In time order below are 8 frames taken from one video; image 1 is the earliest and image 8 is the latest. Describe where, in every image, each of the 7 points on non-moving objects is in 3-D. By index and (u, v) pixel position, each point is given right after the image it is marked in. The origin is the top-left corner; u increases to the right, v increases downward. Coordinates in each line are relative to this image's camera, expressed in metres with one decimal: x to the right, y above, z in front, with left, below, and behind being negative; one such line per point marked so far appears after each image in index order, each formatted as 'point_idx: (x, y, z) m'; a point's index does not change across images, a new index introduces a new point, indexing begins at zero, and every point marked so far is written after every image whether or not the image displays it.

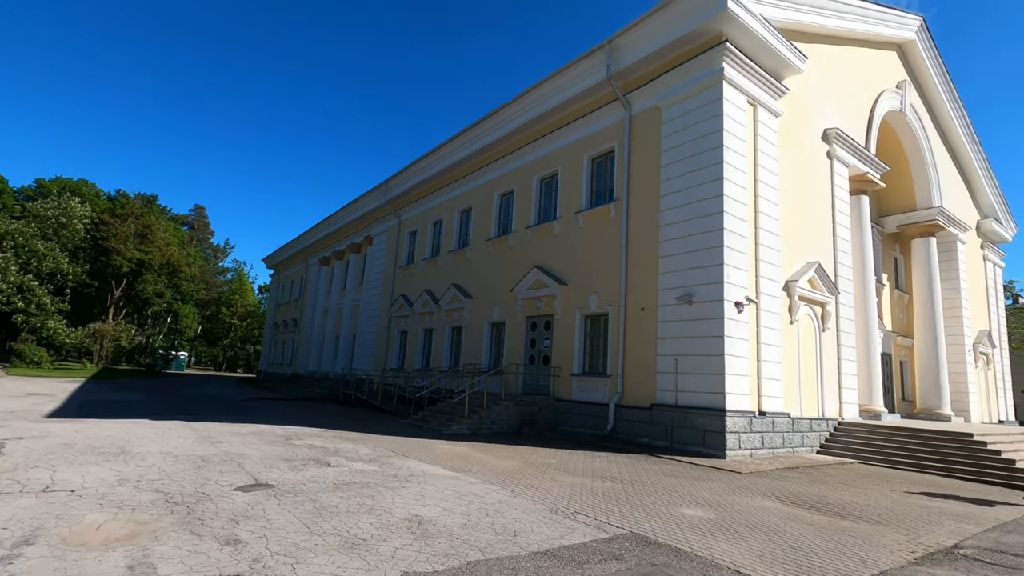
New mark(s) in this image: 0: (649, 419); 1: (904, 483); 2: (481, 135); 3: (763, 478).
0: (+3.0, -2.9, +11.7) m
1: (+6.7, -3.4, +9.1) m
2: (-1.1, +5.2, +18.3) m
3: (+4.1, -3.1, +8.7) m
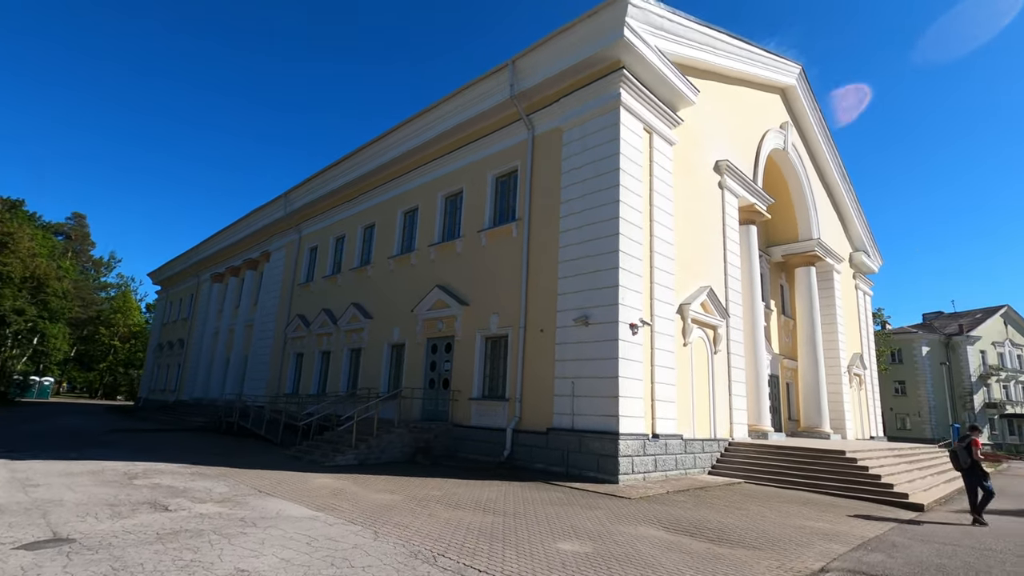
0: (+0.7, -3.3, +11.3) m
1: (+4.7, -3.8, +9.3) m
2: (-4.2, +4.5, +17.6) m
3: (+2.2, -3.5, +8.6) m
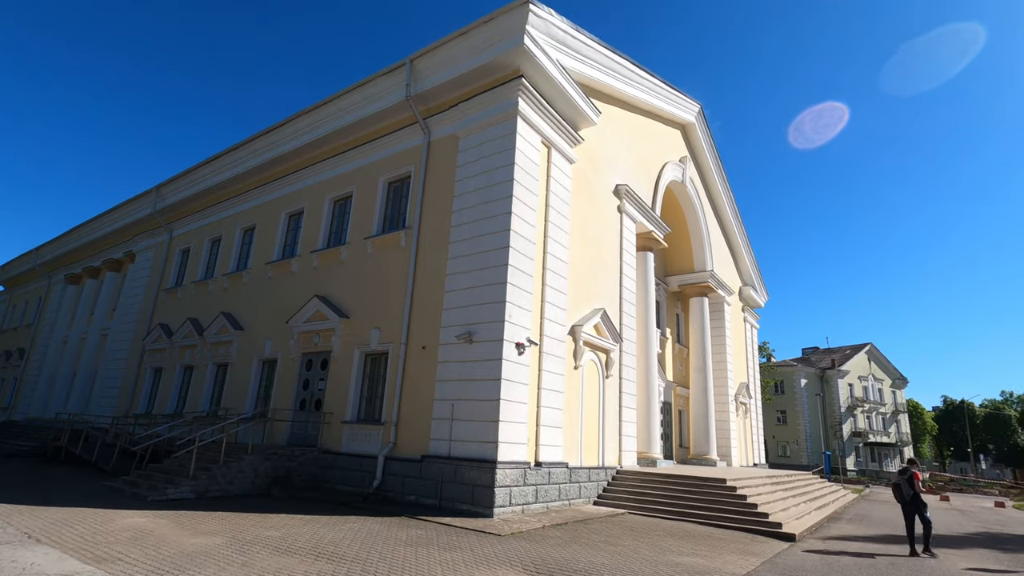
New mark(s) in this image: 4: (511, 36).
0: (-1.8, -3.6, +10.2) m
1: (+2.5, -4.1, +8.9) m
2: (-7.3, +4.3, +16.0) m
3: (+0.2, -3.7, +7.7) m
4: (0.0, +5.3, +11.2) m
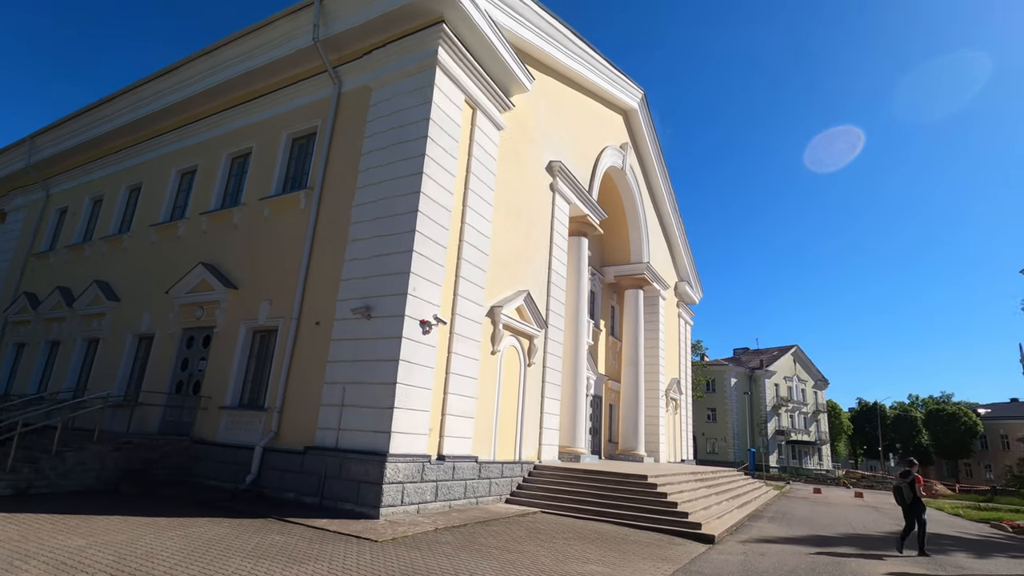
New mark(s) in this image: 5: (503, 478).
0: (-3.5, -3.0, +8.8) m
1: (+0.9, -3.7, +7.9) m
2: (-9.2, +5.1, +14.0) m
3: (-1.3, -3.2, +6.5) m
4: (-1.5, +5.8, +9.9) m
5: (-0.2, -3.9, +11.0) m
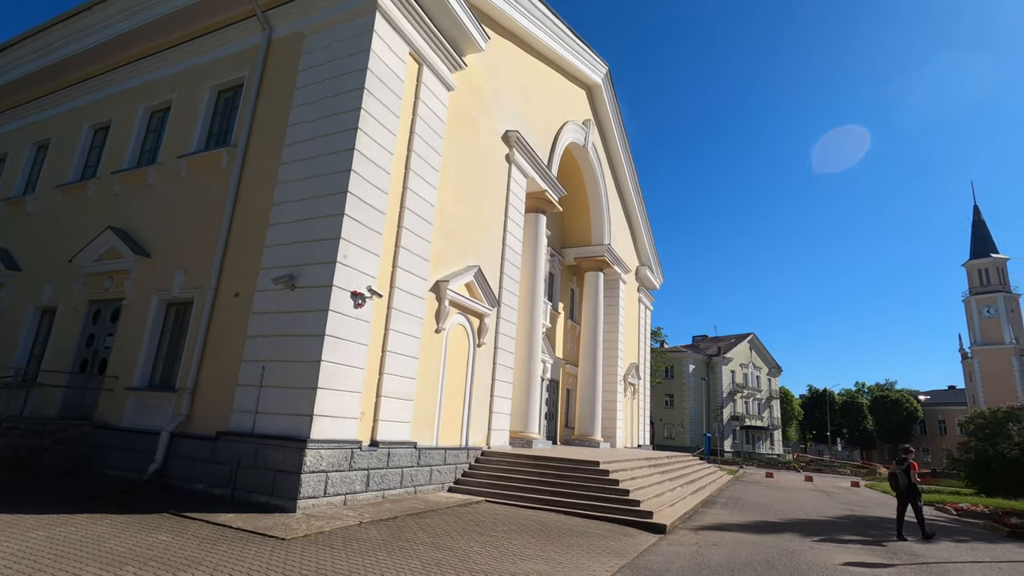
0: (-4.4, -2.4, +7.8) m
1: (0.0, -3.3, +7.2) m
2: (-10.3, +5.9, +12.4) m
3: (-2.1, -2.8, +5.7) m
4: (-2.3, +6.3, +8.8) m
5: (-1.3, -3.4, +10.3) m
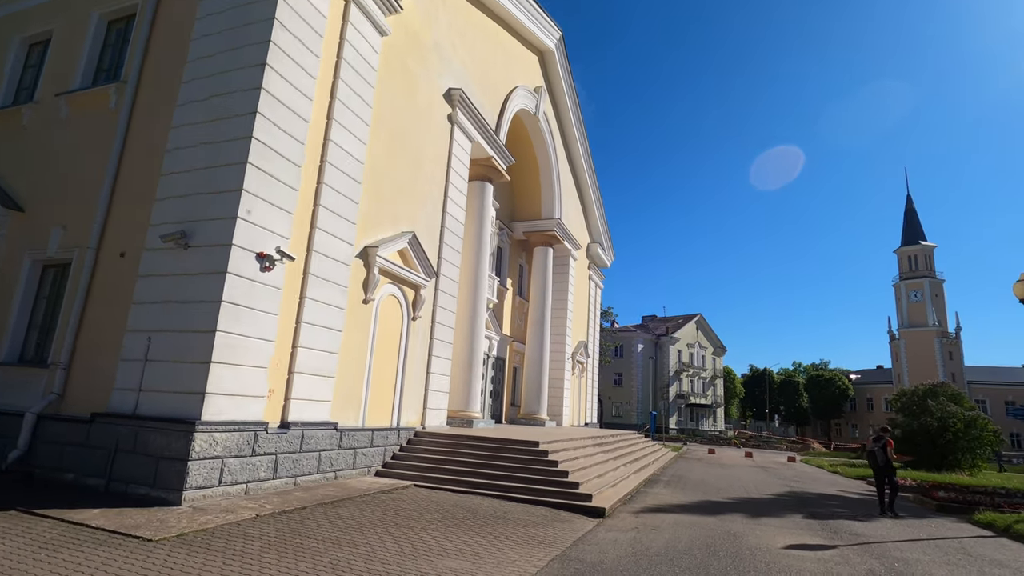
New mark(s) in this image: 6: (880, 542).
0: (-5.4, -1.9, +6.7) m
1: (-1.0, -2.8, +6.5) m
2: (-11.5, +6.7, +10.5) m
3: (-2.9, -2.3, +4.8) m
4: (-3.2, +6.9, +7.6) m
5: (-2.4, -2.8, +9.4) m
6: (+4.8, -3.3, +7.0) m
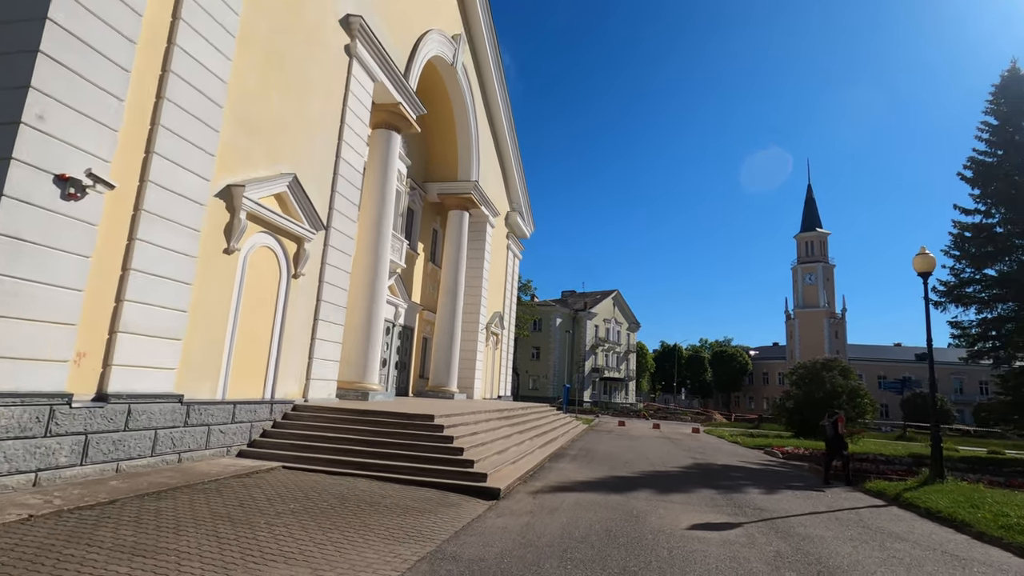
0: (-6.6, -1.2, +4.9) m
1: (-2.3, -2.2, +5.3) m
2: (-12.9, +7.7, +7.4) m
3: (-3.9, -1.8, +3.3) m
4: (-4.3, +7.6, +5.6) m
5: (-4.1, -2.0, +8.0) m
6: (+3.4, -2.8, +6.6) m
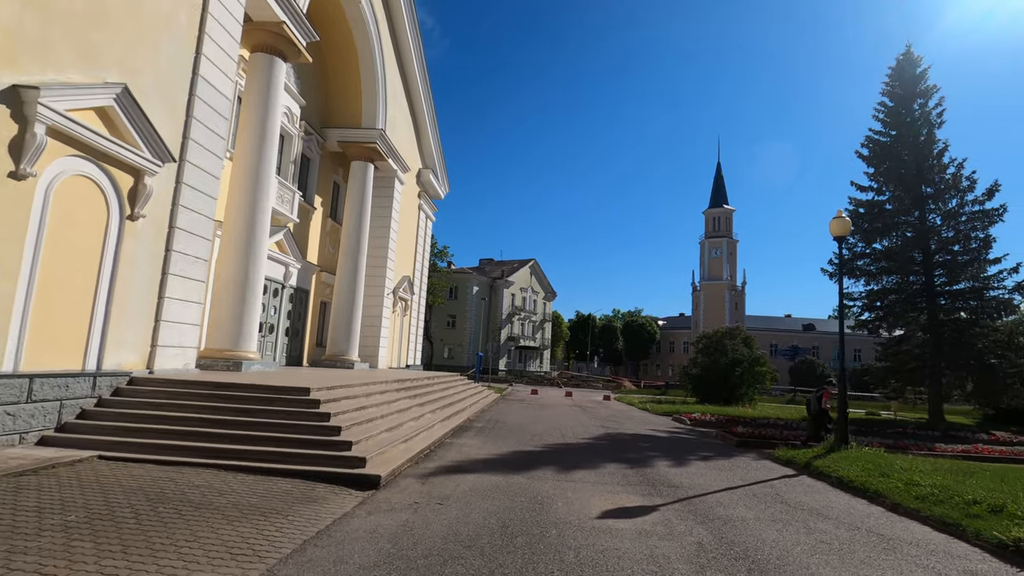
0: (-7.5, -0.6, +2.6) m
1: (-3.2, -1.7, +3.8) m
2: (-13.8, +8.5, +3.7) m
3: (-4.6, -1.3, +1.6) m
4: (-5.1, +8.1, +3.3) m
5: (-5.5, -1.3, +6.1) m
6: (+2.1, -2.3, +6.0) m
